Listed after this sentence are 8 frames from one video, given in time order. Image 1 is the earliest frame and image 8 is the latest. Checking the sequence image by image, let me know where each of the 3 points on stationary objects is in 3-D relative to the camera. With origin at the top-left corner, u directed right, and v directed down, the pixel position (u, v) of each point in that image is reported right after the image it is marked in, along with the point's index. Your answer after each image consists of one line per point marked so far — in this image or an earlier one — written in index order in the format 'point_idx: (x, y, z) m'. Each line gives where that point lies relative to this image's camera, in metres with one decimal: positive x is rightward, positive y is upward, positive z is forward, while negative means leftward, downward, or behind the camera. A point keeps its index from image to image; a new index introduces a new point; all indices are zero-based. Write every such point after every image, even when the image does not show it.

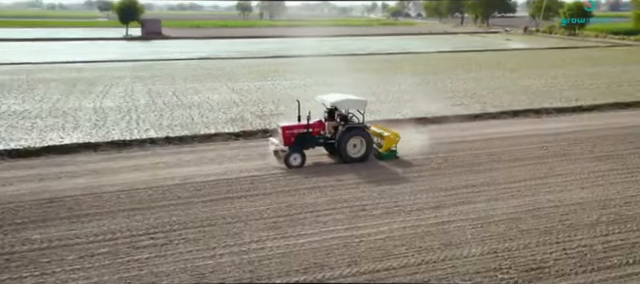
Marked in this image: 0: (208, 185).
0: (-1.5, -0.6, +7.2) m
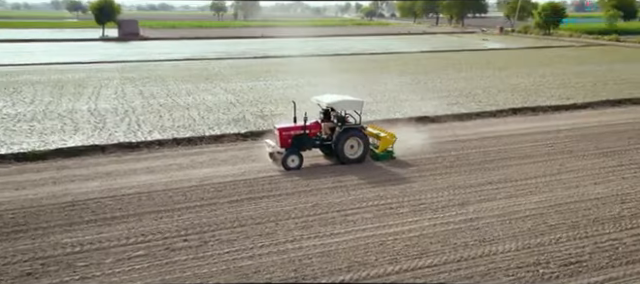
0: (-1.2, -0.6, +7.2) m
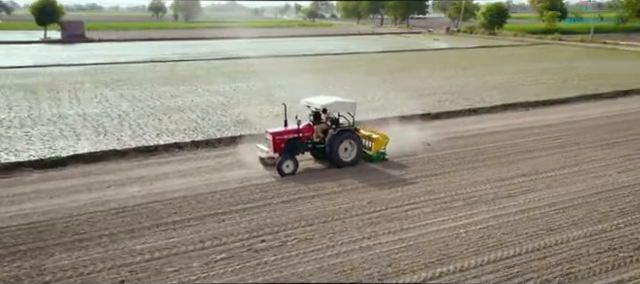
0: (-0.6, -0.6, +7.1) m
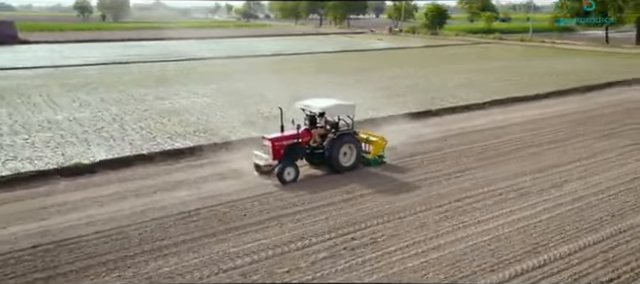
0: (0.0, -0.6, +7.1) m
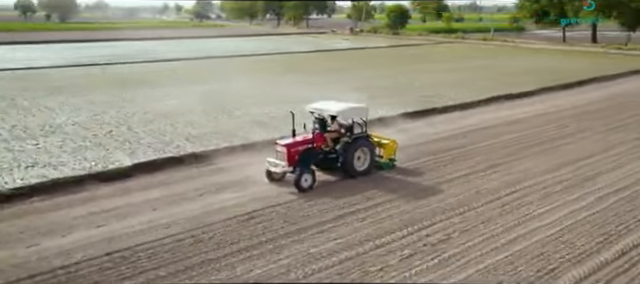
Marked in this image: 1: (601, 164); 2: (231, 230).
0: (+0.6, -0.6, +7.2) m
1: (+4.3, -0.3, +8.1) m
2: (-0.9, -0.9, +5.6) m
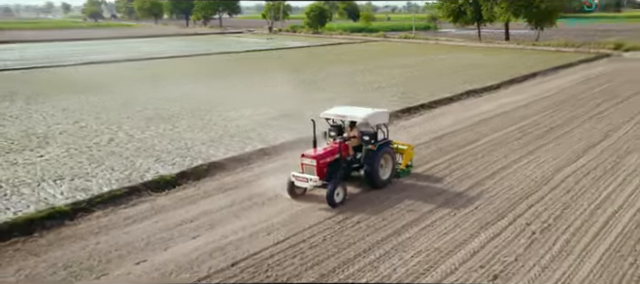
0: (+1.4, -0.6, +7.4) m
1: (+4.9, -0.1, +8.8) m
2: (+0.2, -0.9, +5.5) m
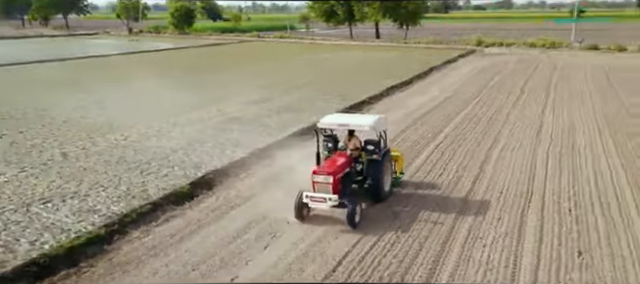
0: (+1.6, -0.5, +7.7) m
1: (+4.6, +0.1, +10.0) m
2: (+0.9, -0.9, +5.6) m
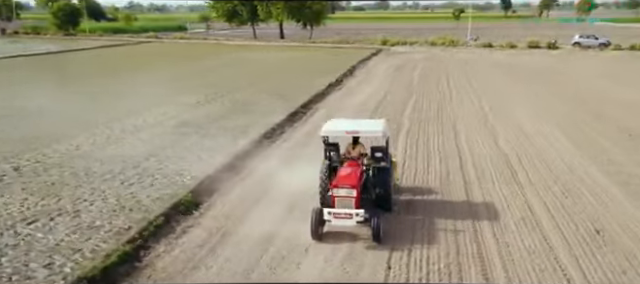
0: (+1.5, -0.4, +8.0) m
1: (+3.9, +0.3, +10.8) m
2: (+1.2, -0.9, +5.8) m
